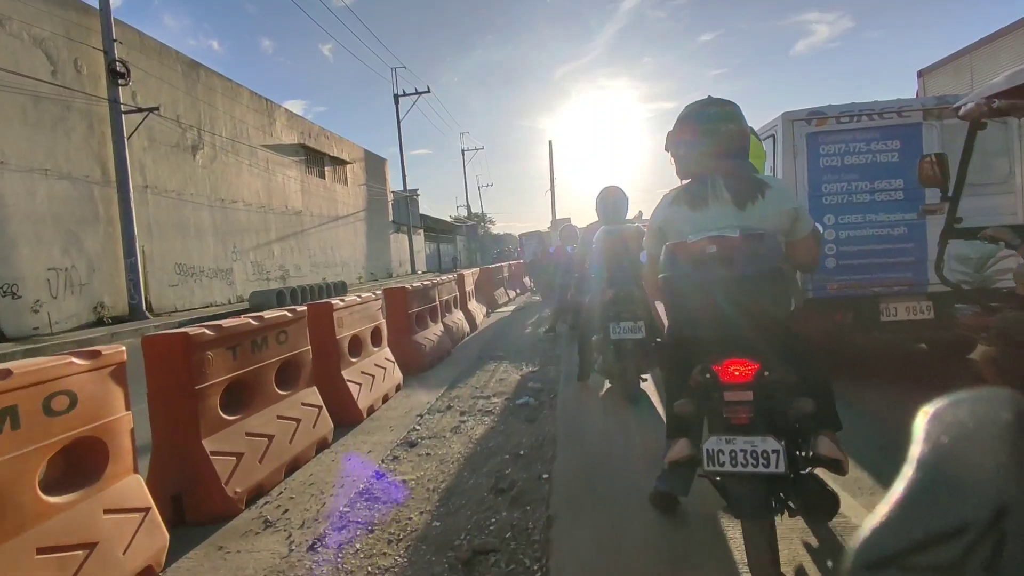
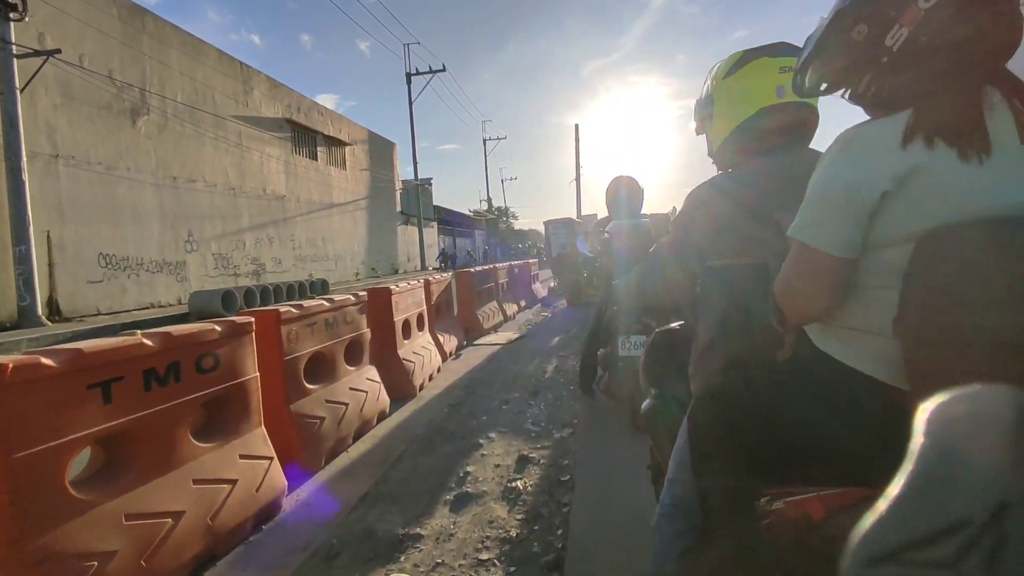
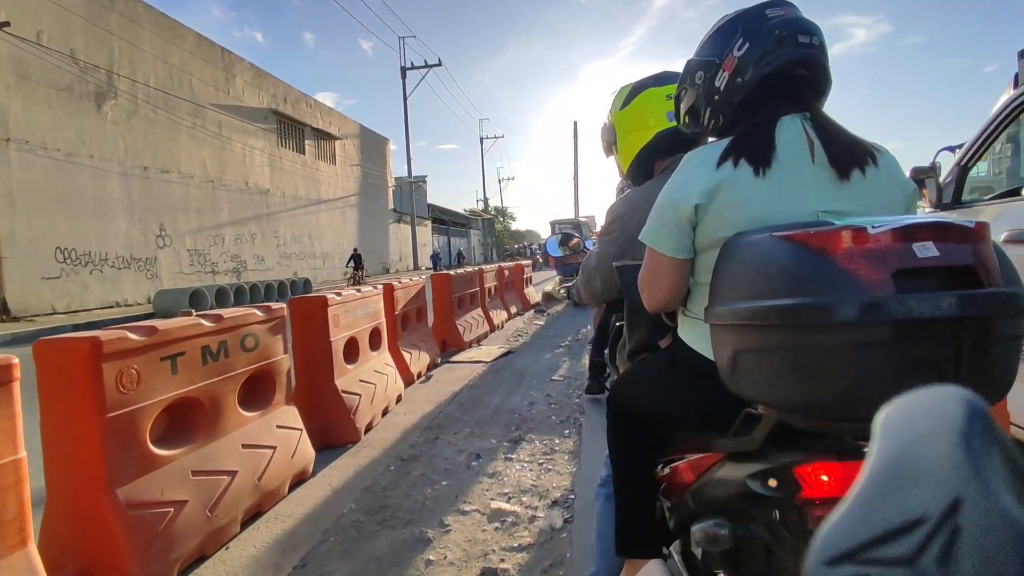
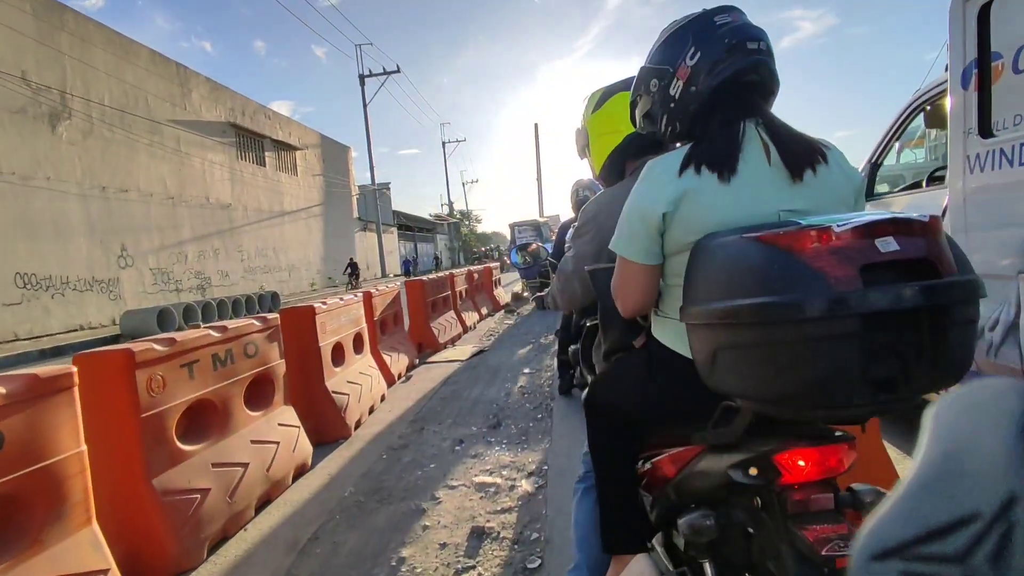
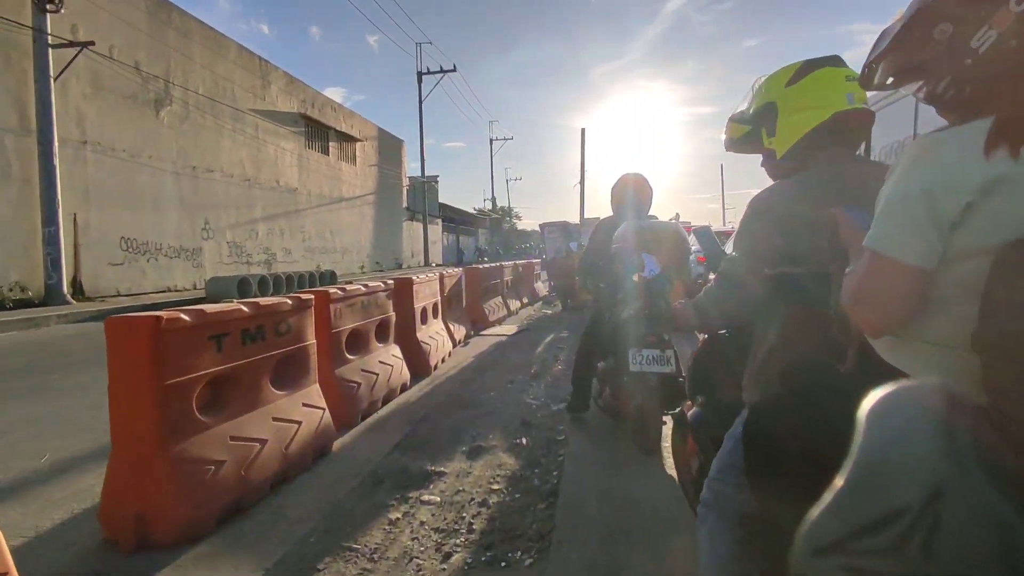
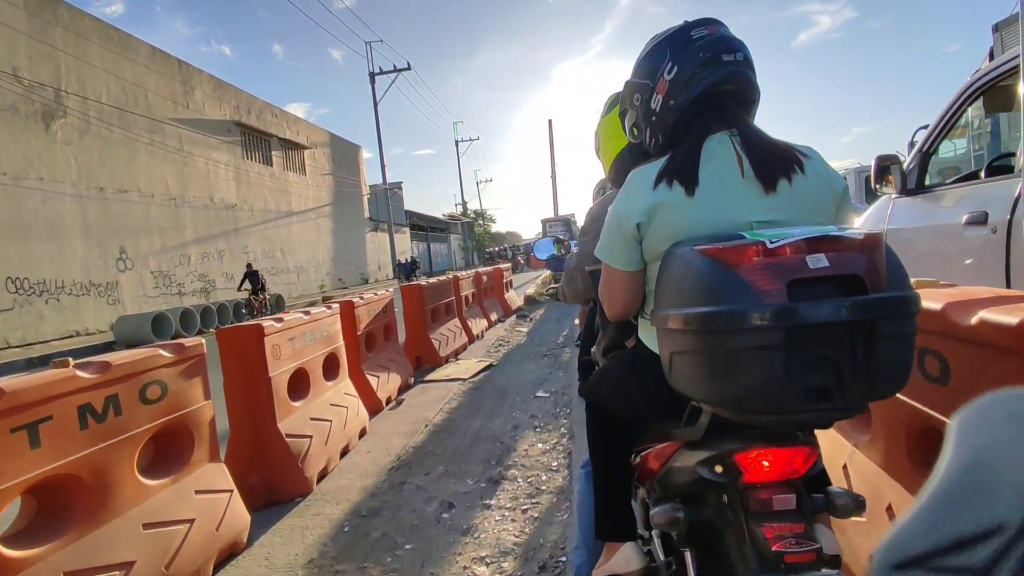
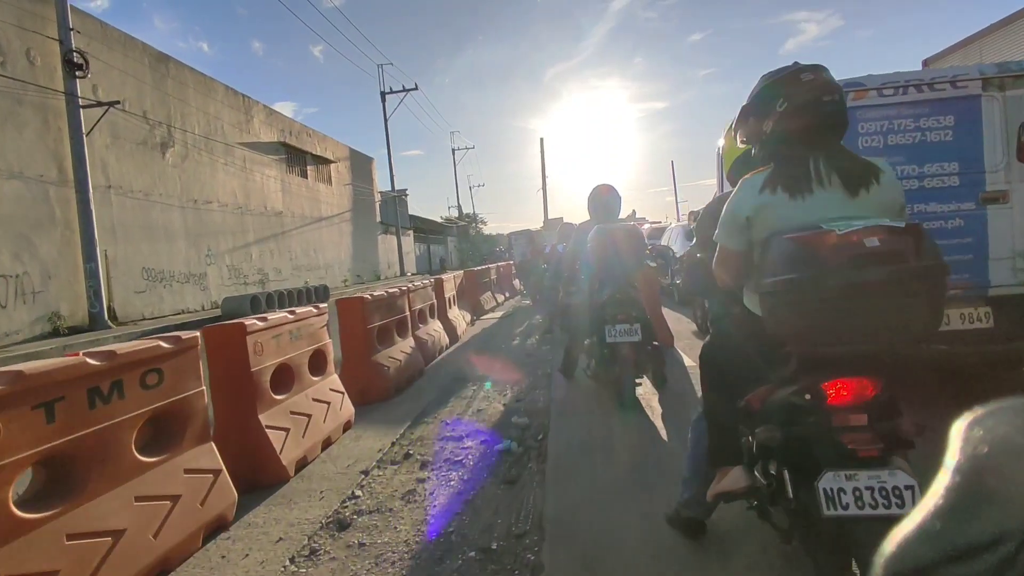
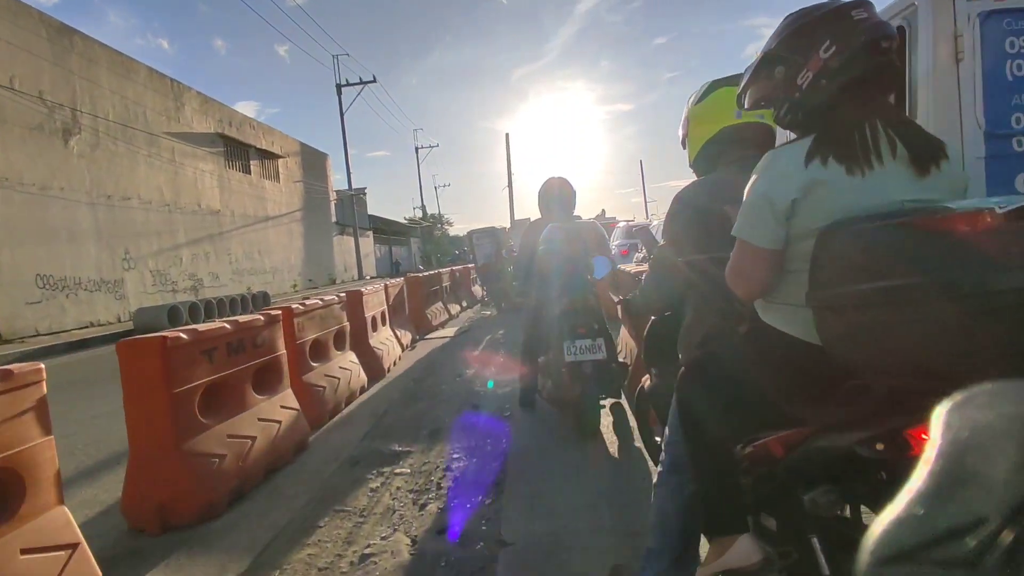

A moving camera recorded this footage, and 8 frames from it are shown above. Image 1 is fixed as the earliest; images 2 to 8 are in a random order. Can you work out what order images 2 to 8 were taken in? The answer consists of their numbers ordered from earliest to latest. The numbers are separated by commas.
7, 8, 5, 2, 4, 3, 6
